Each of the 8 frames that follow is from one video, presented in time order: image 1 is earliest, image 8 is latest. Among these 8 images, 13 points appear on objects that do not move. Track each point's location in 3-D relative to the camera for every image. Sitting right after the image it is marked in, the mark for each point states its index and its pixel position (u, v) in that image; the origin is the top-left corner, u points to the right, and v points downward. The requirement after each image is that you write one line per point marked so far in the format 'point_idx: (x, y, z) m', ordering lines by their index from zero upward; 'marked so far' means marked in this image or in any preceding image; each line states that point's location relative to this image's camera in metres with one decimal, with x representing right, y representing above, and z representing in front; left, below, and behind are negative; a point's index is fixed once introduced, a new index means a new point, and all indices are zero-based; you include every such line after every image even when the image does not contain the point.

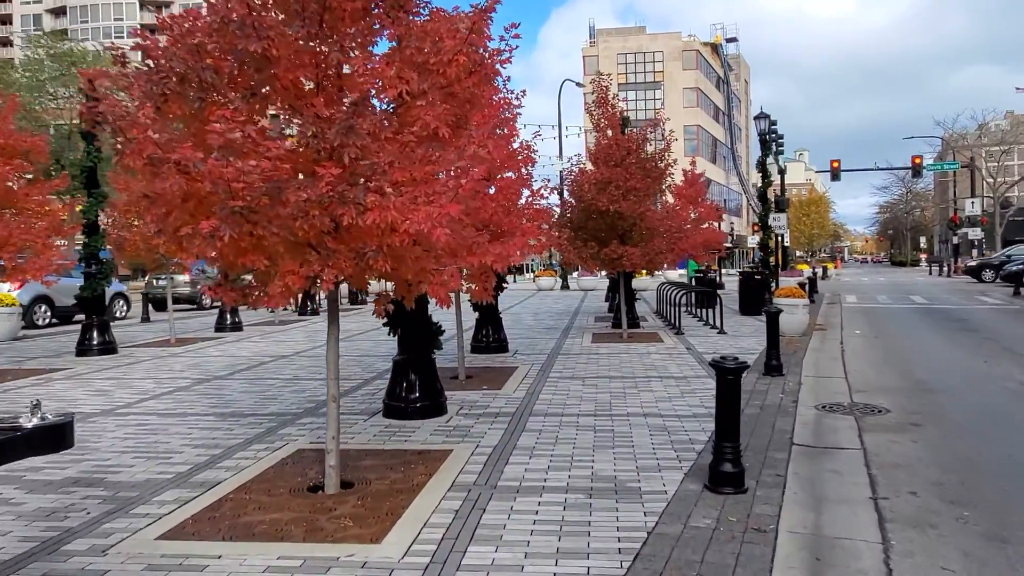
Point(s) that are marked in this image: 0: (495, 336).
0: (-0.3, -0.9, +13.6) m
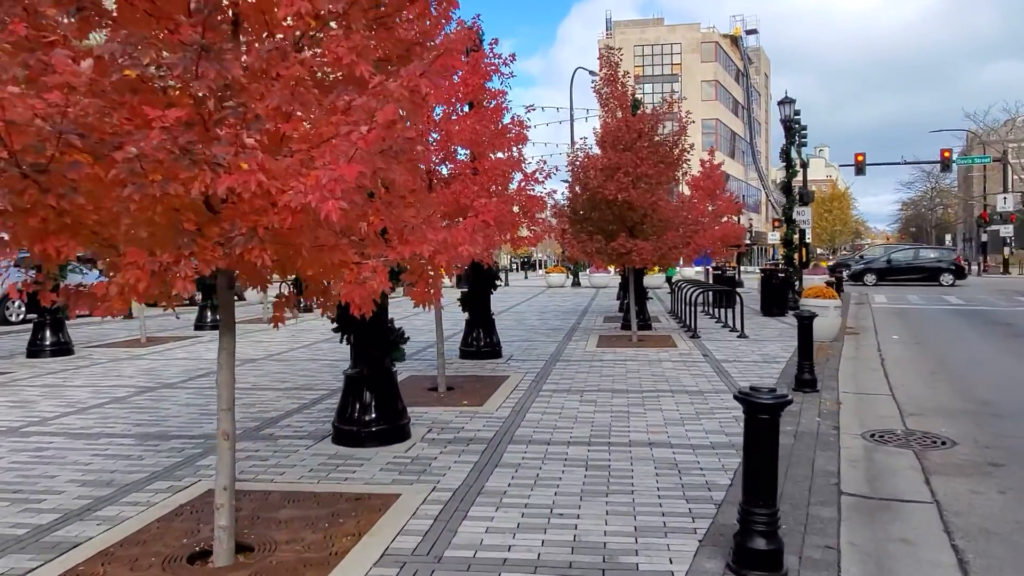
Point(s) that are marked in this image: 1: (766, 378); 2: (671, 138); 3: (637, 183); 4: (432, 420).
0: (-0.4, -0.9, +12.1) m
1: (+3.4, -1.2, +10.0) m
2: (+3.0, +2.9, +14.1) m
3: (+2.3, +1.9, +13.5) m
4: (-0.8, -1.4, +7.6) m
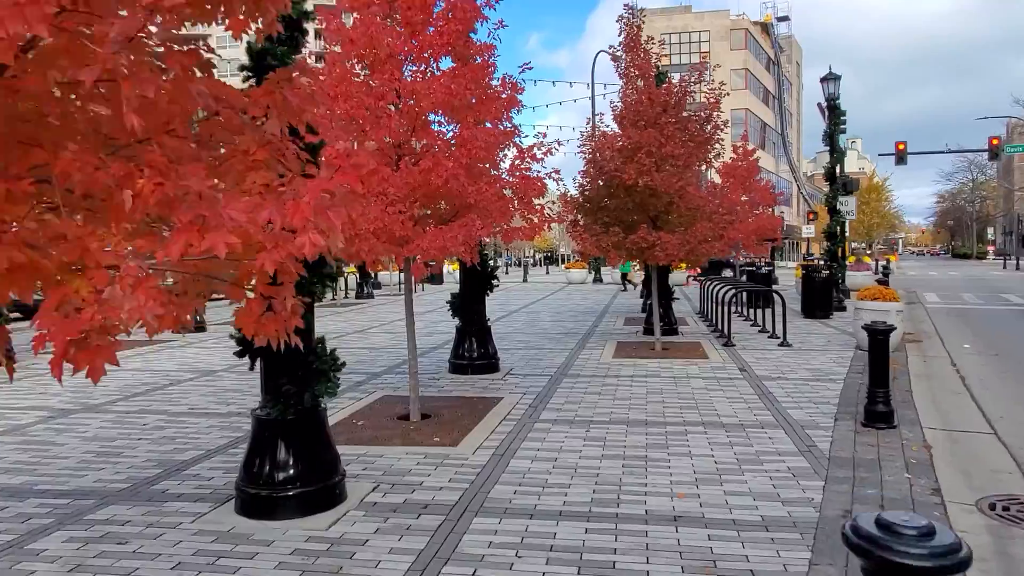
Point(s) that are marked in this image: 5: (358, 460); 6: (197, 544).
0: (-0.4, -0.9, +10.2) m
1: (+3.4, -1.3, +8.0) m
2: (+3.1, +2.9, +12.1) m
3: (+2.3, +1.9, +11.5) m
4: (-1.0, -1.4, +5.8) m
5: (-1.3, -1.4, +6.0) m
6: (-1.9, -1.5, +4.4) m
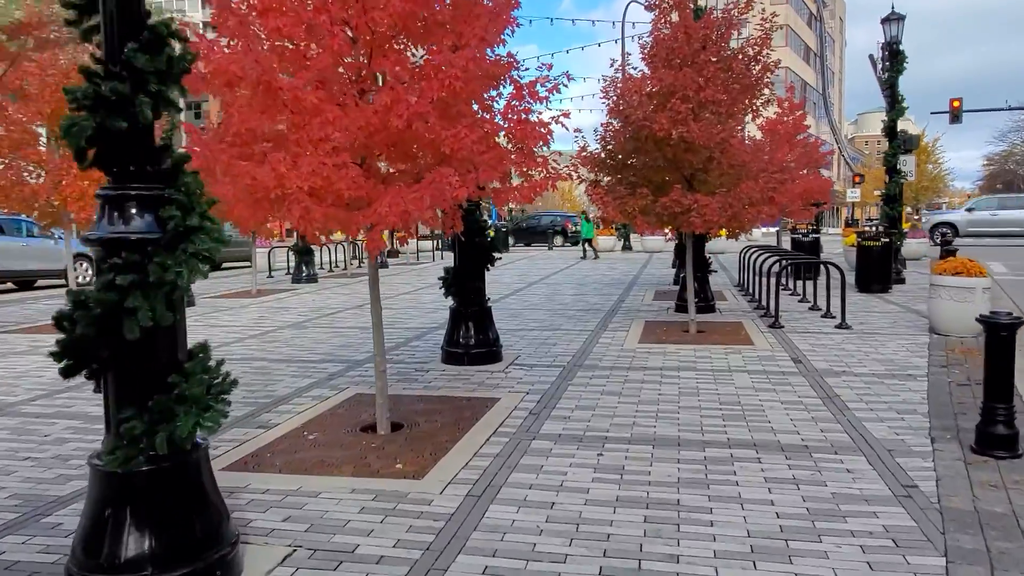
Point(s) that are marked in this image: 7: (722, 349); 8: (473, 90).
0: (-0.4, -0.6, +8.5) m
1: (+3.3, -1.1, +6.2) m
2: (+3.2, +3.2, +10.1) m
3: (+2.4, +2.3, +9.6) m
4: (-1.1, -1.3, +4.2) m
5: (-1.4, -1.3, +4.4) m
6: (-2.1, -1.5, +2.8) m
7: (+2.6, -0.8, +9.2) m
8: (-0.3, +1.4, +5.4) m
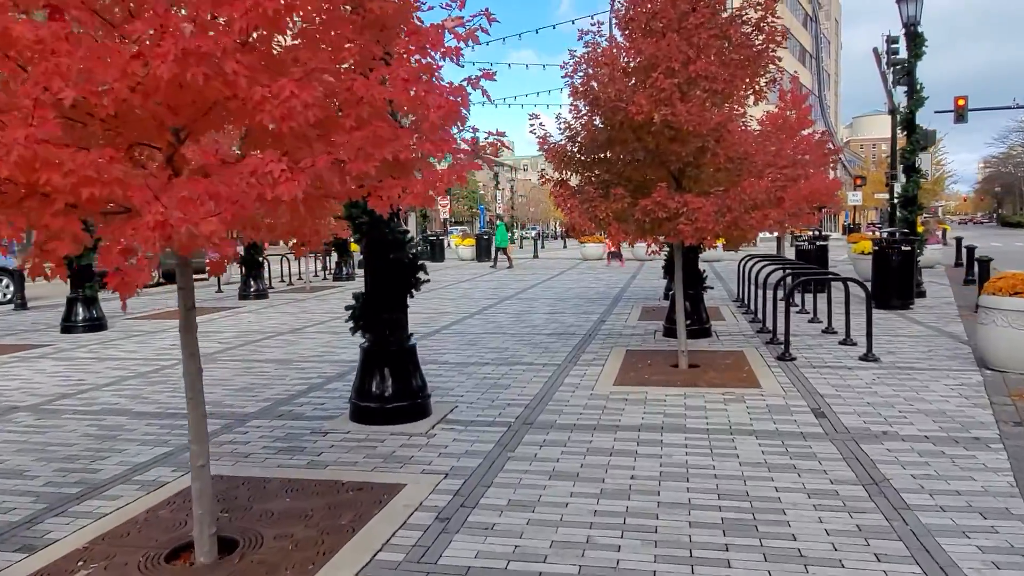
0: (-1.0, -0.8, +6.4) m
1: (+2.7, -1.3, +4.1) m
2: (+2.6, +3.0, +8.0) m
3: (+1.8, +2.0, +7.5) m
4: (-1.7, -1.6, +2.1) m
5: (-2.0, -1.5, +2.3) m
6: (-2.6, -1.7, +0.7) m
7: (+2.0, -1.0, +7.1) m
8: (-0.9, +1.2, +3.3) m
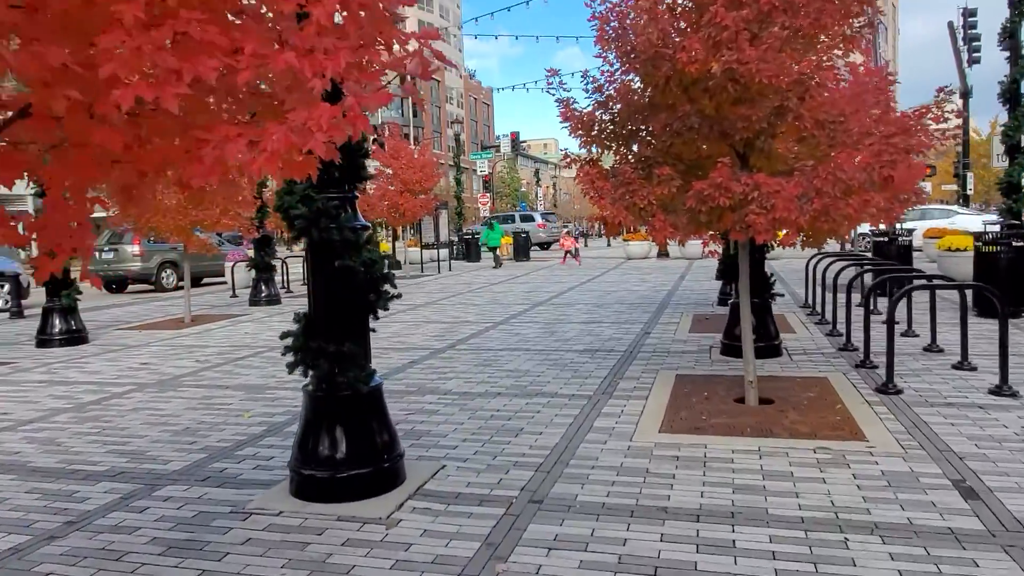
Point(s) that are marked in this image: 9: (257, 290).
0: (-1.0, -1.0, +4.6) m
1: (+2.6, -1.4, +2.0) m
2: (+2.7, +2.9, +6.0) m
3: (+1.9, +1.9, +5.5) m
4: (-2.0, -1.7, +0.3) m
5: (-2.2, -1.7, +0.6) m
6: (-3.0, -1.9, -1.0) m
7: (+2.0, -1.1, +5.0) m
8: (-1.1, +1.1, +1.4) m
9: (-6.0, 0.0, +17.5) m
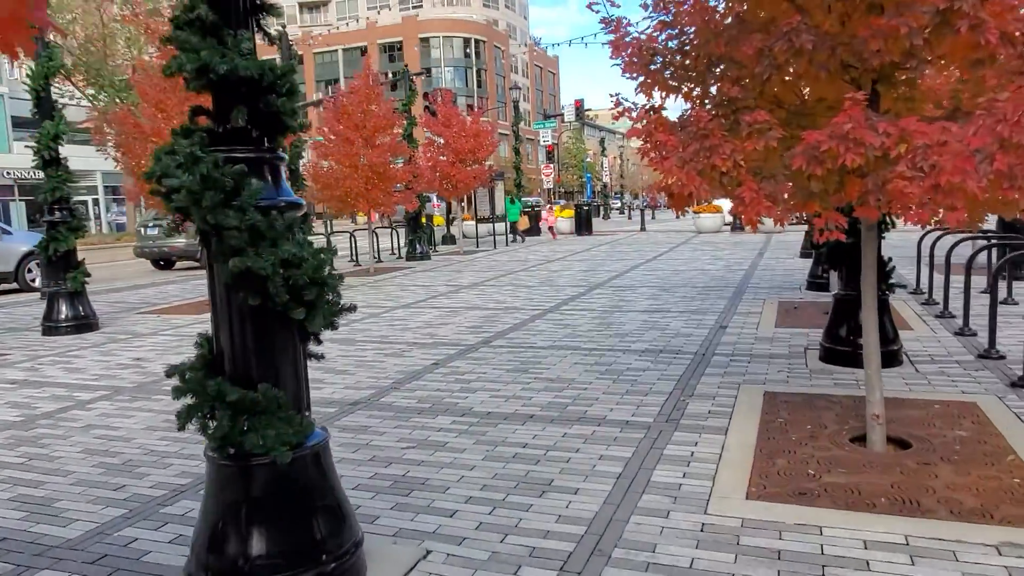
0: (-1.0, -1.0, +3.0) m
1: (+2.4, -1.6, +0.2) m
2: (+2.8, +2.9, +3.9) m
3: (+2.0, +1.9, +3.6) m
4: (-2.3, -1.9, -1.2) m
5: (-2.5, -1.9, -0.9) m
6: (-3.4, -2.1, -2.3) m
7: (+2.1, -1.2, +3.2) m
8: (-1.4, +0.9, -0.2) m
9: (-4.8, +0.4, +16.2) m
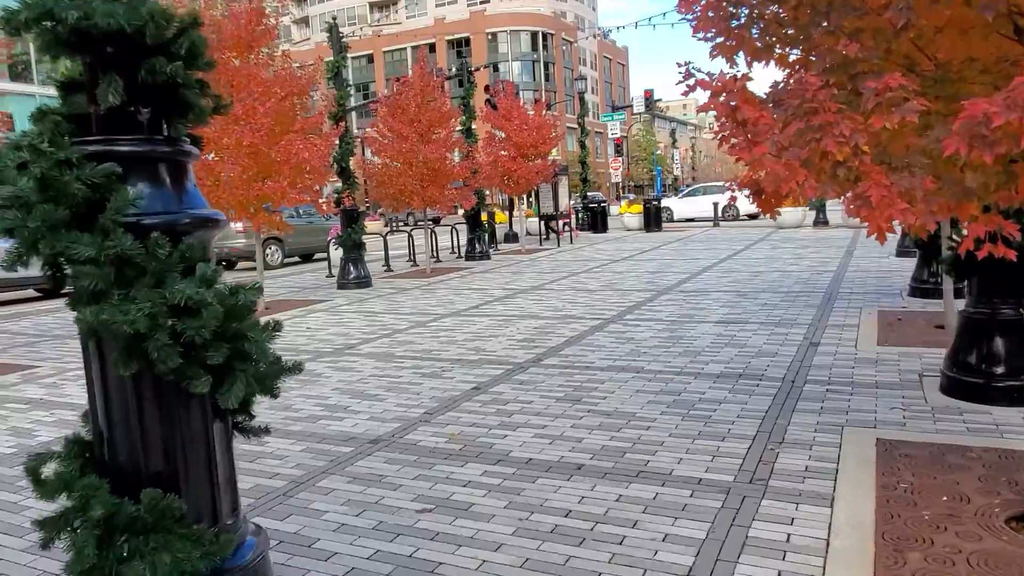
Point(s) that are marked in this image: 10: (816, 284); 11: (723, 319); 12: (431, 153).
0: (-0.9, -1.2, +2.0) m
1: (+2.1, -1.7, -1.1) m
2: (+2.9, +2.7, +2.6) m
3: (+2.0, +1.7, +2.3) m
4: (-2.7, -2.1, -2.0) m
5: (-2.9, -2.1, -1.6) m
6: (-3.9, -2.3, -3.0) m
7: (+2.1, -1.3, +2.0) m
8: (-1.6, +0.7, -1.1) m
9: (-3.6, +0.4, +15.6) m
10: (+4.9, +0.1, +12.0) m
11: (+2.7, -0.4, +9.4) m
12: (-1.9, +3.2, +17.3) m
